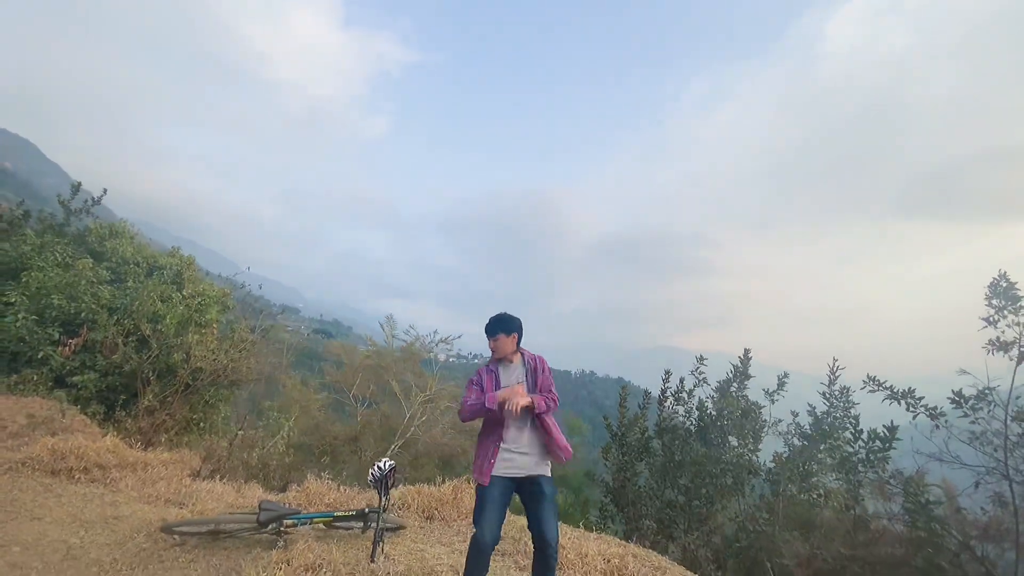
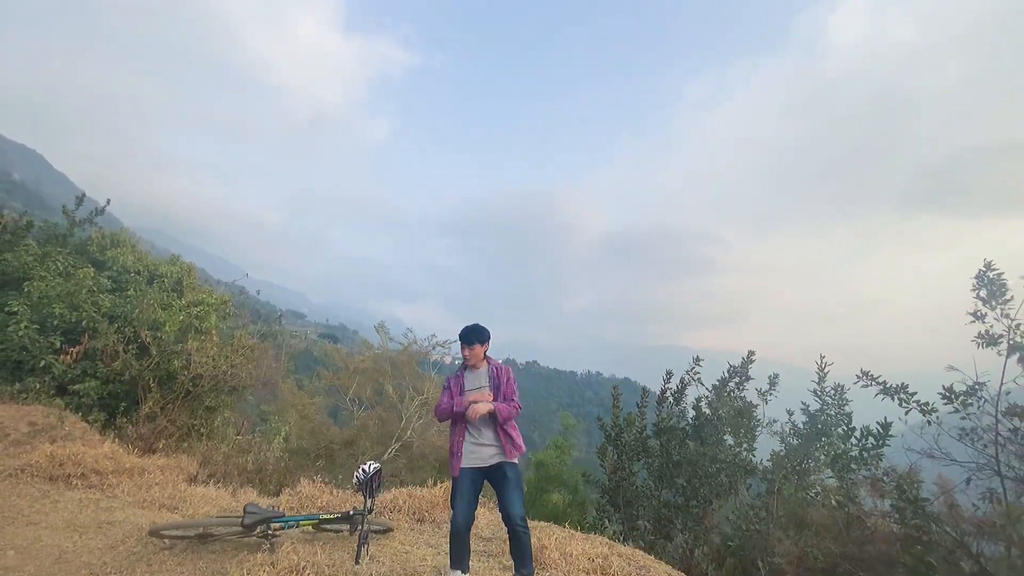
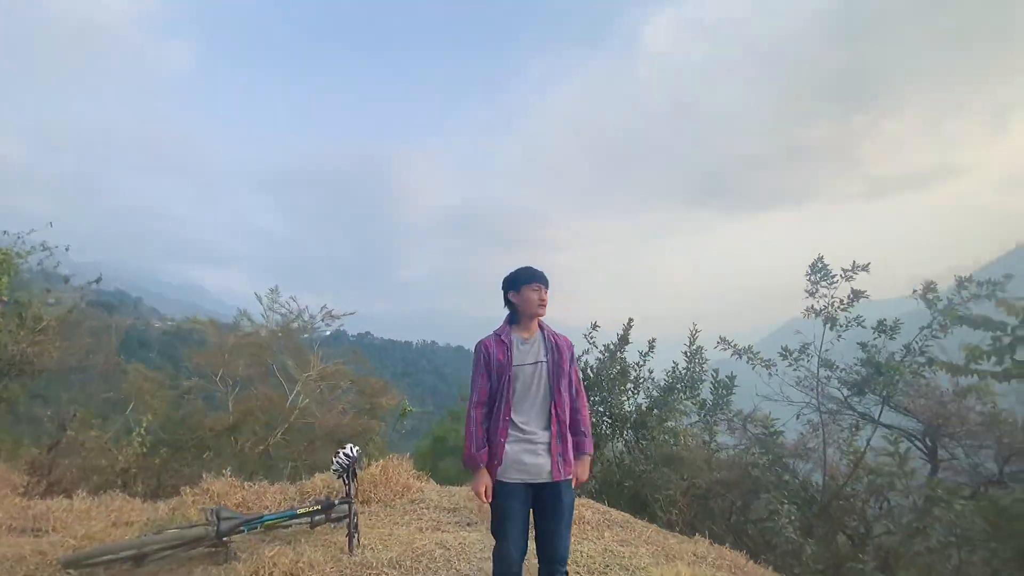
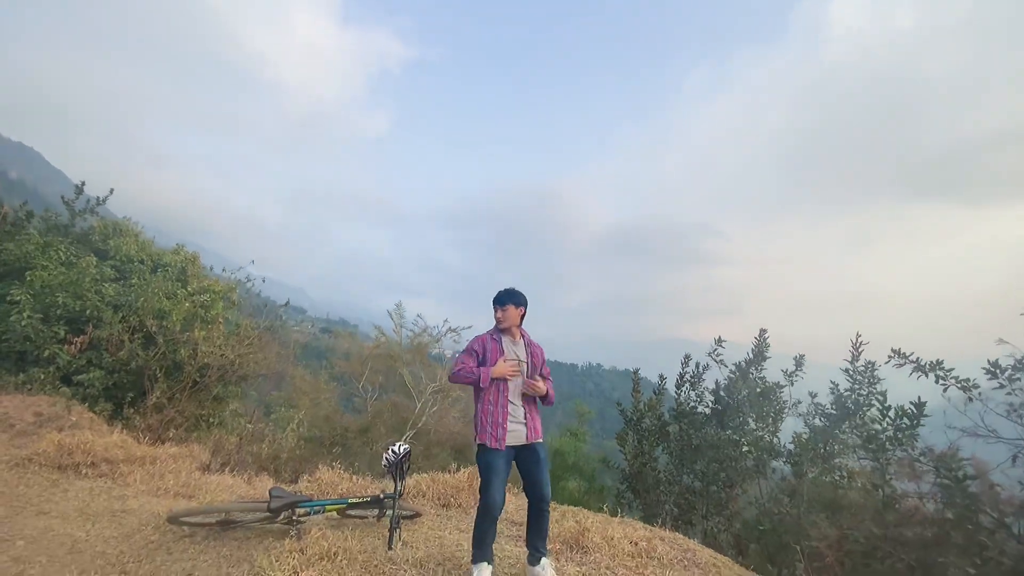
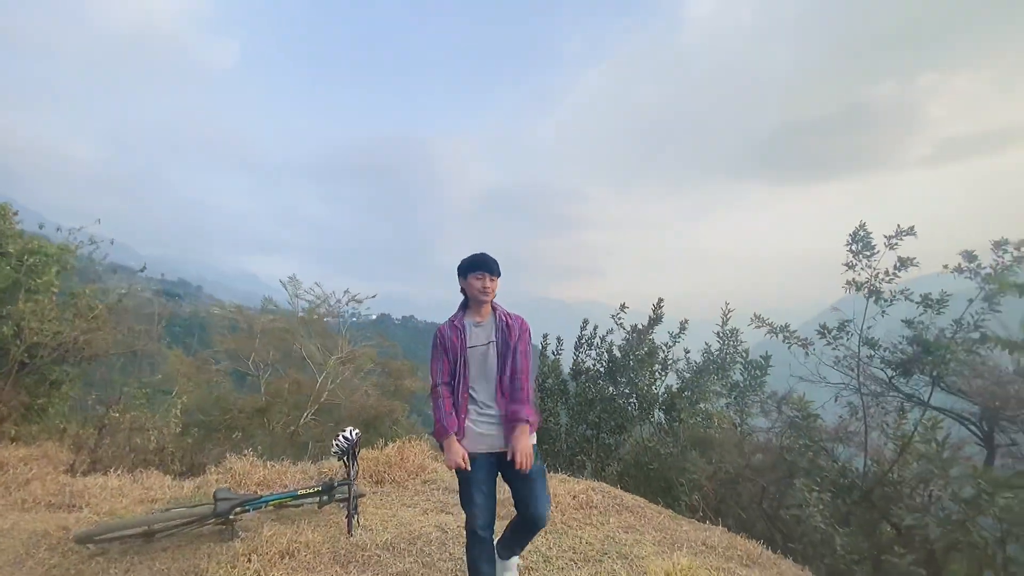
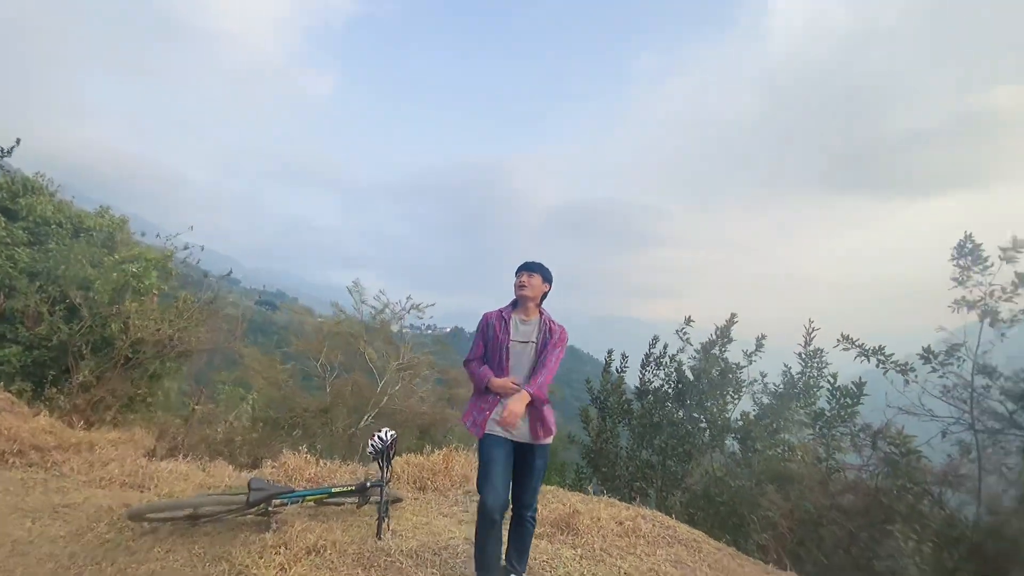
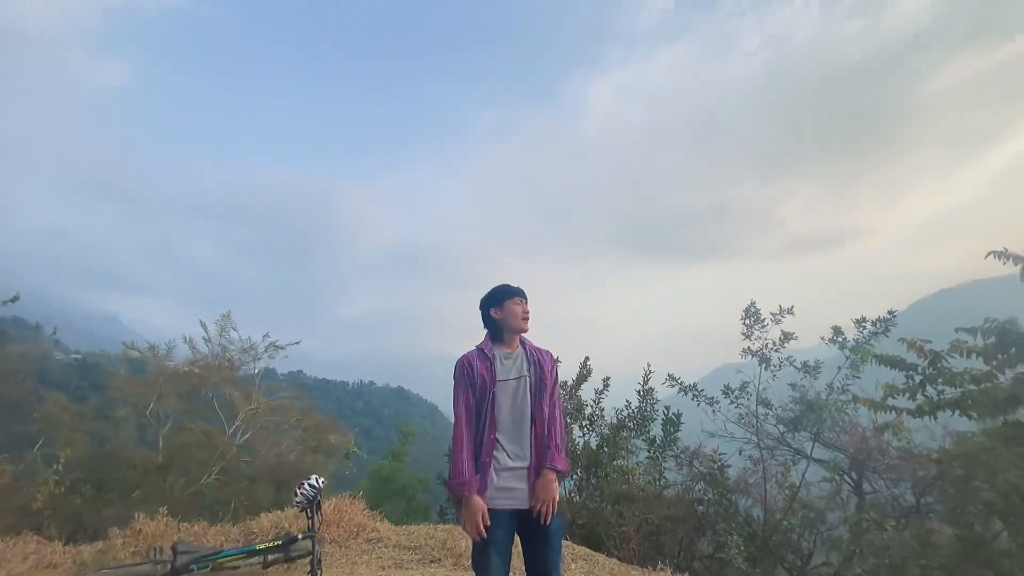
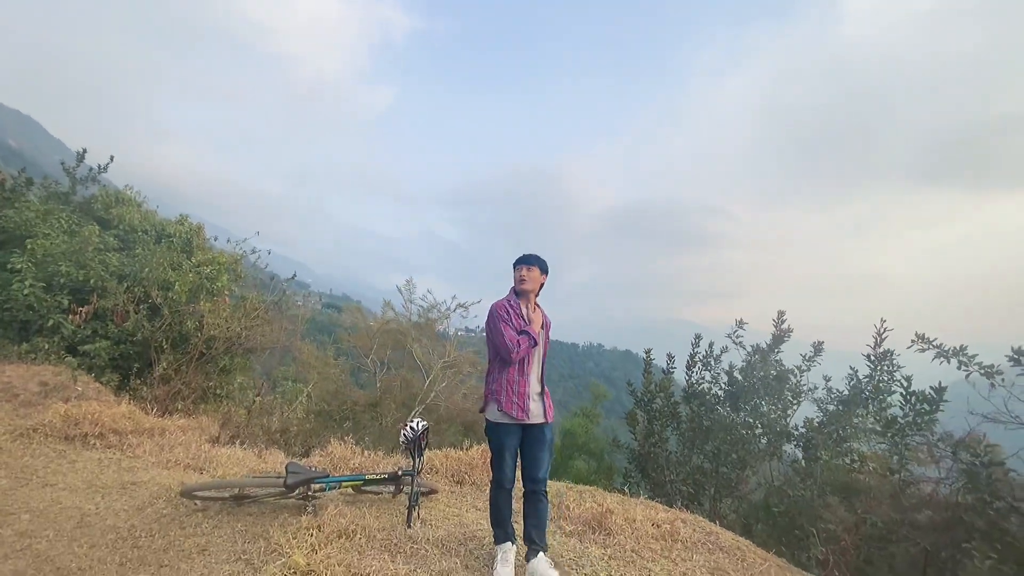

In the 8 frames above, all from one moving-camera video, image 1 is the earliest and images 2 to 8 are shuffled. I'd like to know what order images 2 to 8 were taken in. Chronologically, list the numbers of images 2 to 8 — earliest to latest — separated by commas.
2, 4, 8, 6, 5, 3, 7
